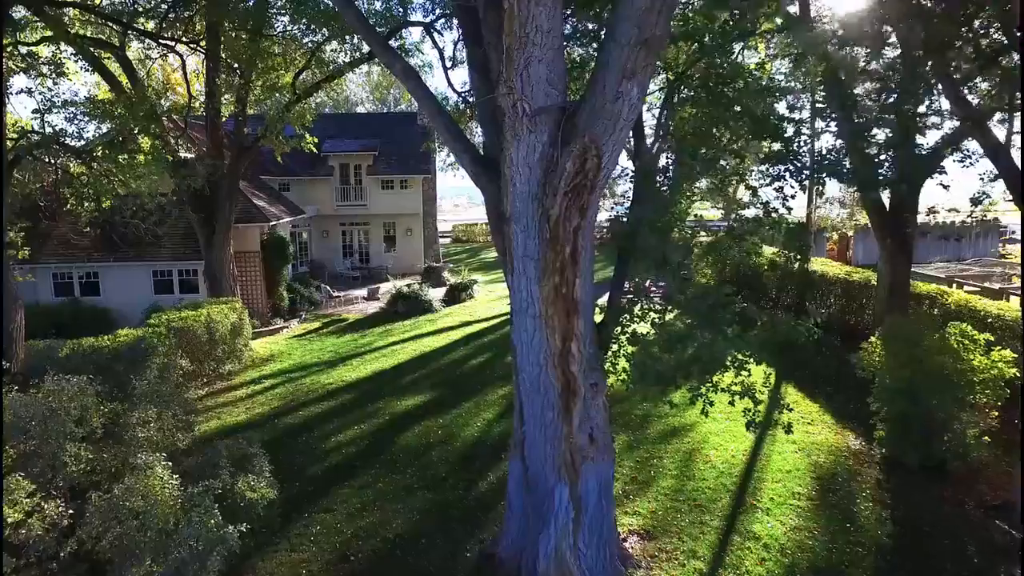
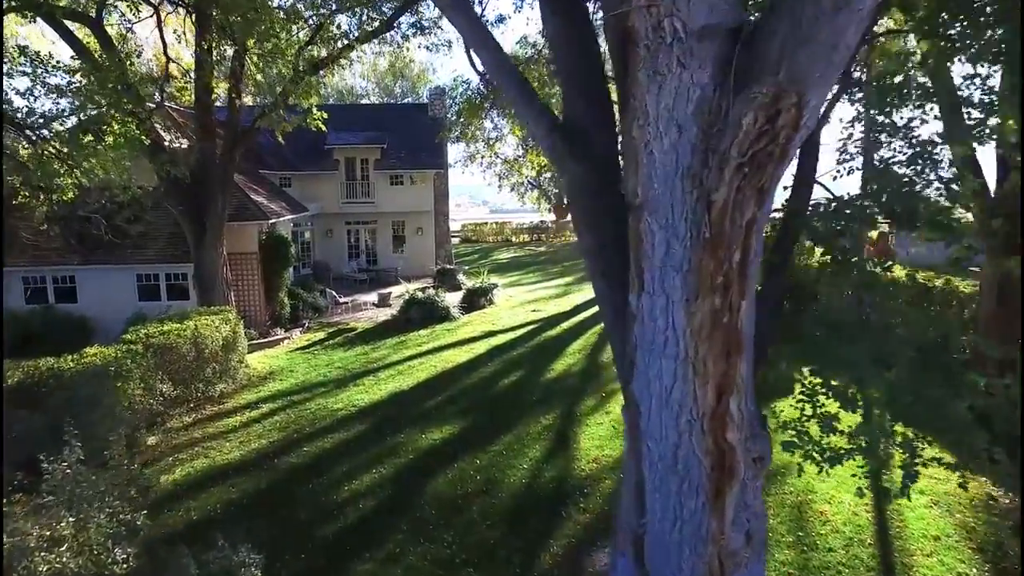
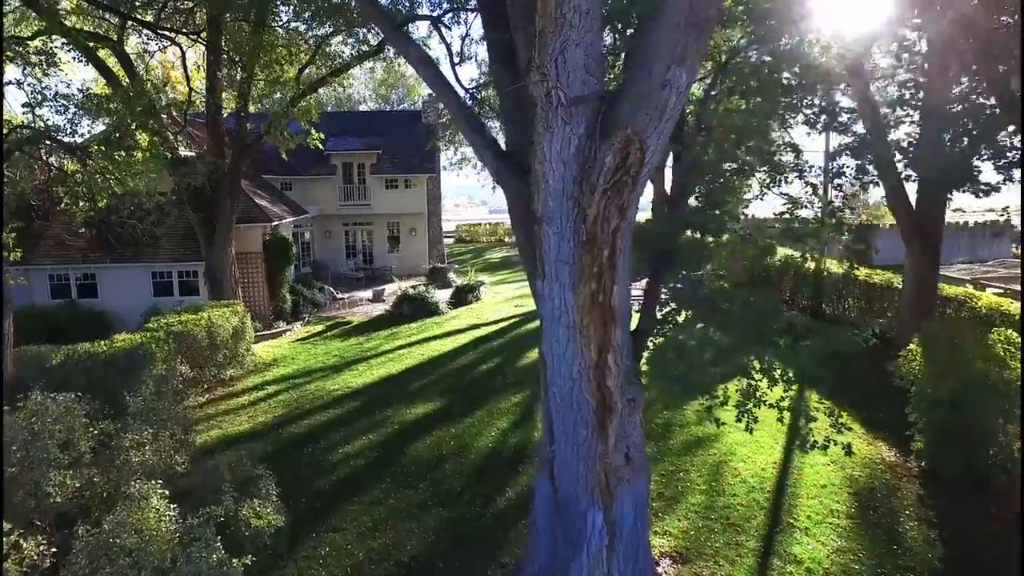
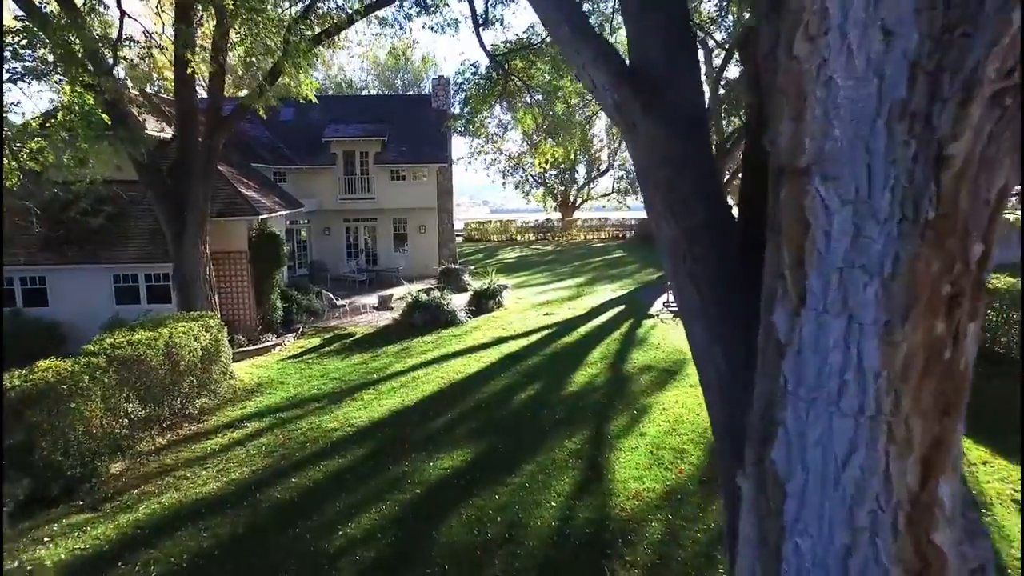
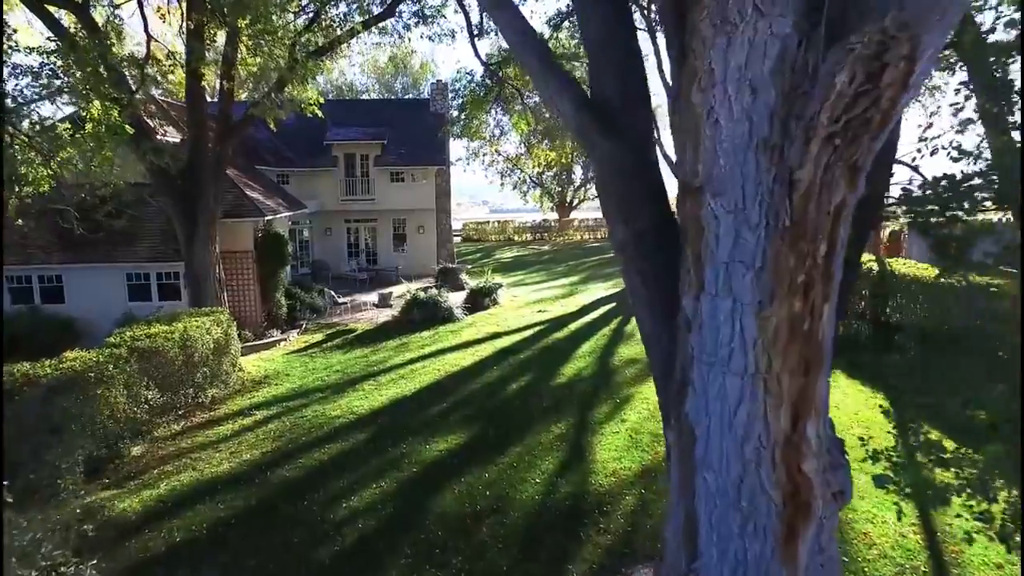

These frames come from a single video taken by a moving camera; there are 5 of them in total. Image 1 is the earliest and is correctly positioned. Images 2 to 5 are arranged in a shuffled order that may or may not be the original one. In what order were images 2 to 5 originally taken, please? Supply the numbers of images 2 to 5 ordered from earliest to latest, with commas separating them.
3, 2, 5, 4
